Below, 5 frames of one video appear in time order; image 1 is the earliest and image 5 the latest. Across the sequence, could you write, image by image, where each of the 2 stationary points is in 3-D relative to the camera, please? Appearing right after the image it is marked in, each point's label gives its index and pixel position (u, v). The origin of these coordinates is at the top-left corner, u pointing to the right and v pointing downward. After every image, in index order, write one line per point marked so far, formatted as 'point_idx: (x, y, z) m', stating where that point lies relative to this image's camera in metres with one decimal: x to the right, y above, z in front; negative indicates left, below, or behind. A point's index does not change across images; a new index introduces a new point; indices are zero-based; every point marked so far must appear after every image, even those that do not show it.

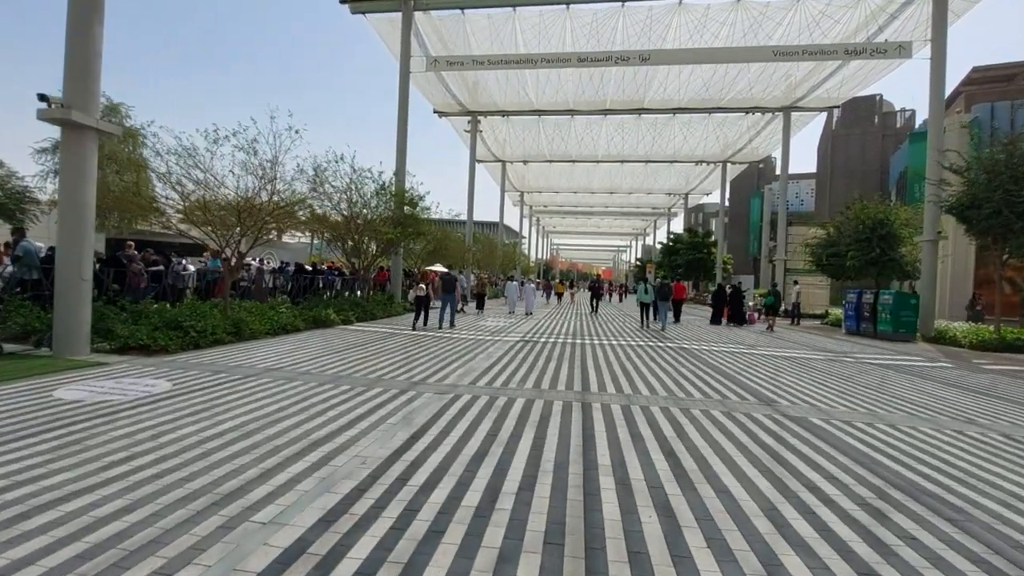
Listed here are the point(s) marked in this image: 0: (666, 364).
0: (+3.7, -1.8, +11.9) m
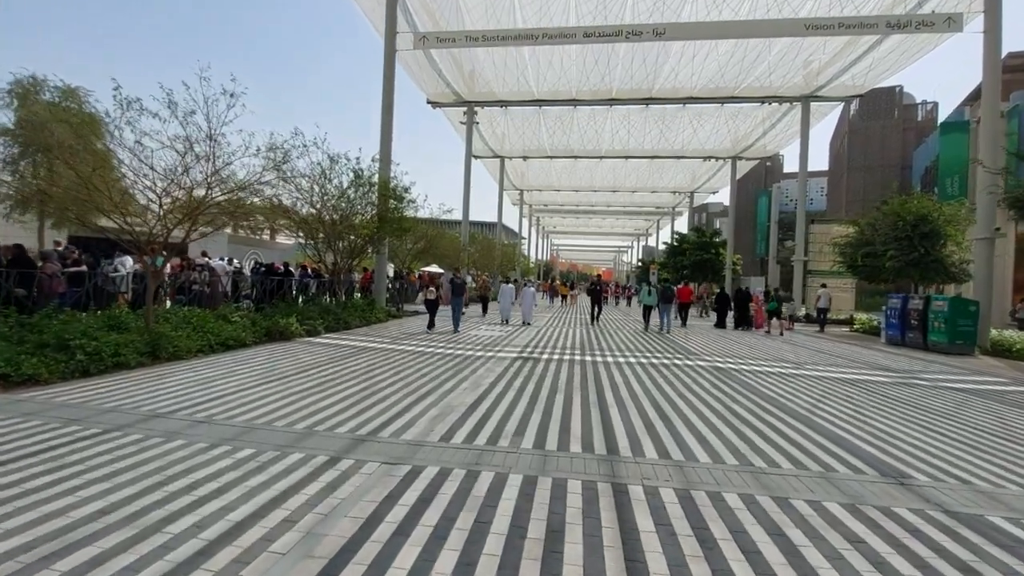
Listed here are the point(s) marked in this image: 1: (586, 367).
0: (+3.6, -2.0, +9.1) m
1: (+1.8, -1.9, +12.1) m
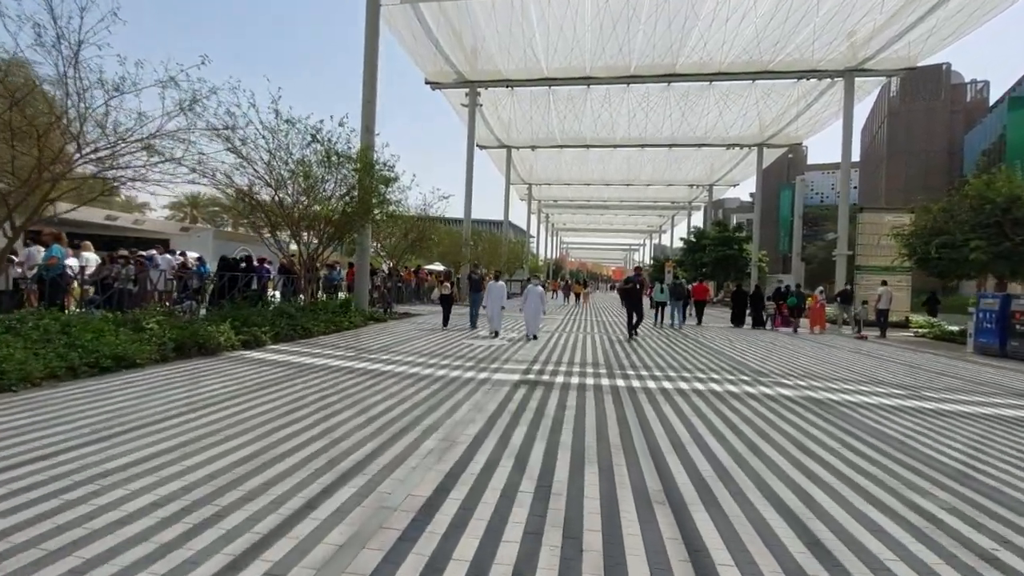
0: (+3.6, -1.9, +5.3) m
1: (+1.8, -1.8, +8.4) m
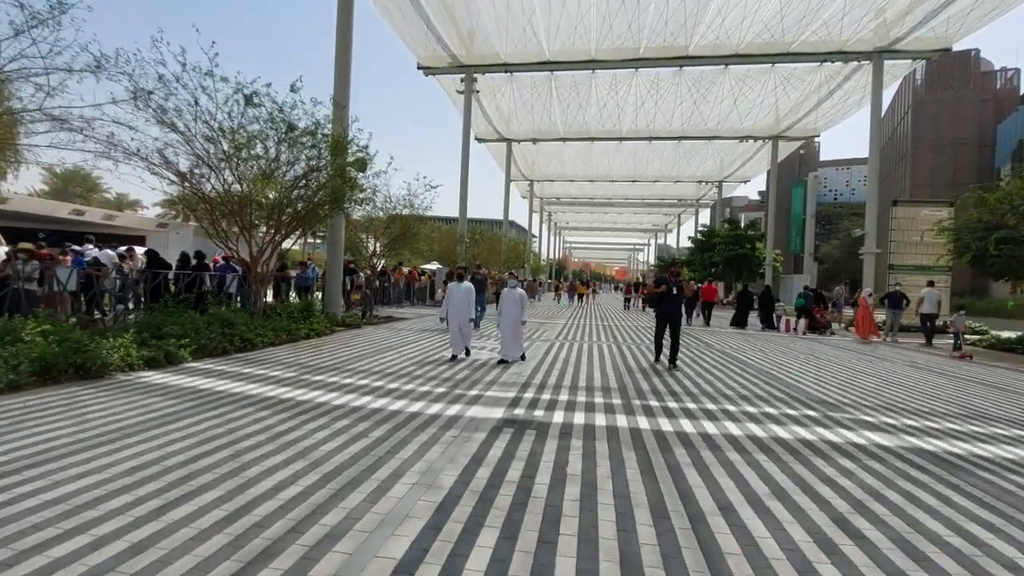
0: (+3.3, -1.9, +2.6) m
1: (+1.5, -1.8, +5.7) m
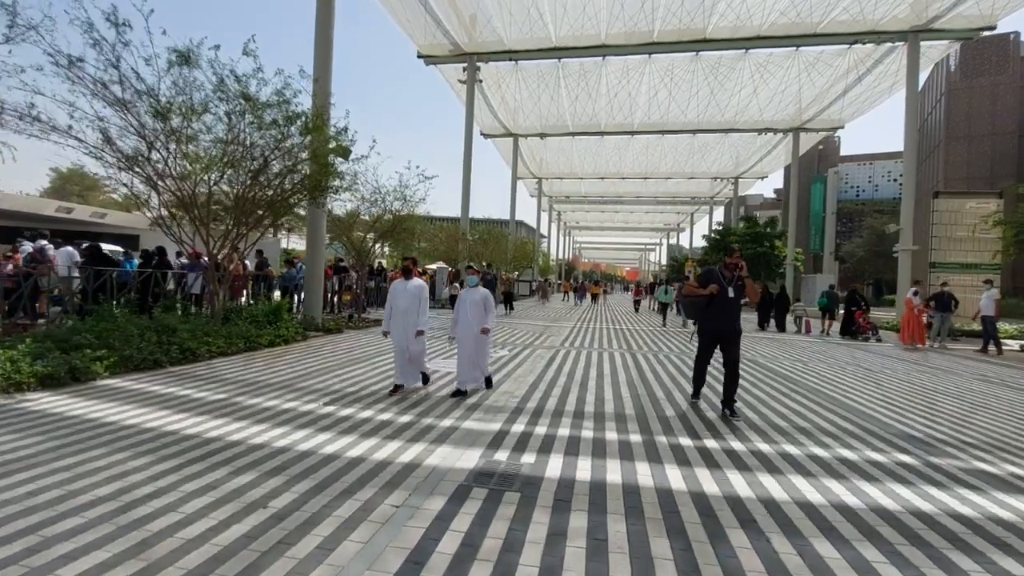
0: (+3.0, -1.9, +0.7) m
1: (+1.3, -1.8, +3.8) m
